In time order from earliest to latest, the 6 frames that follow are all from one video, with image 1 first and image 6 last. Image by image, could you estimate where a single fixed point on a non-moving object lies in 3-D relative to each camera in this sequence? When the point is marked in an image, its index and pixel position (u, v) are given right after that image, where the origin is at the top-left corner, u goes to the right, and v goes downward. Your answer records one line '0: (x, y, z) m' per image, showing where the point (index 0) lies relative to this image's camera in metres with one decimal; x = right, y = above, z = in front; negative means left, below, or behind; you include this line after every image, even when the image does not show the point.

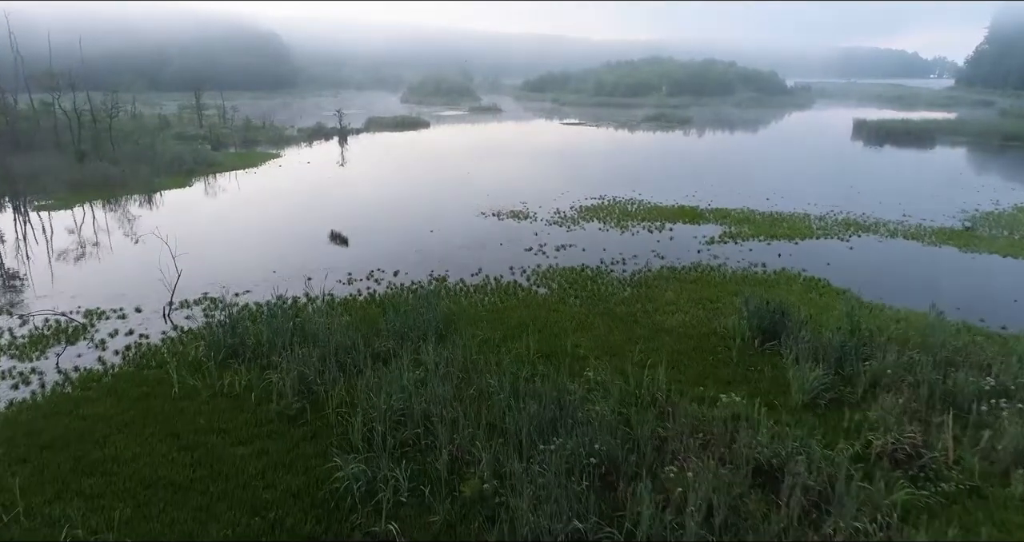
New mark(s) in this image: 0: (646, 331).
0: (+2.5, -1.1, +11.6) m
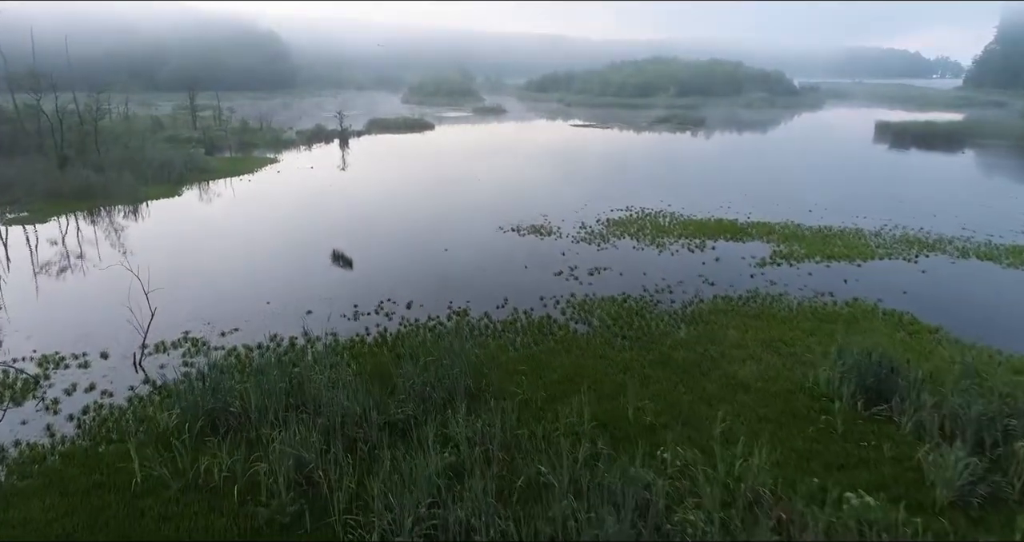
0: (+3.2, -1.8, +9.5) m
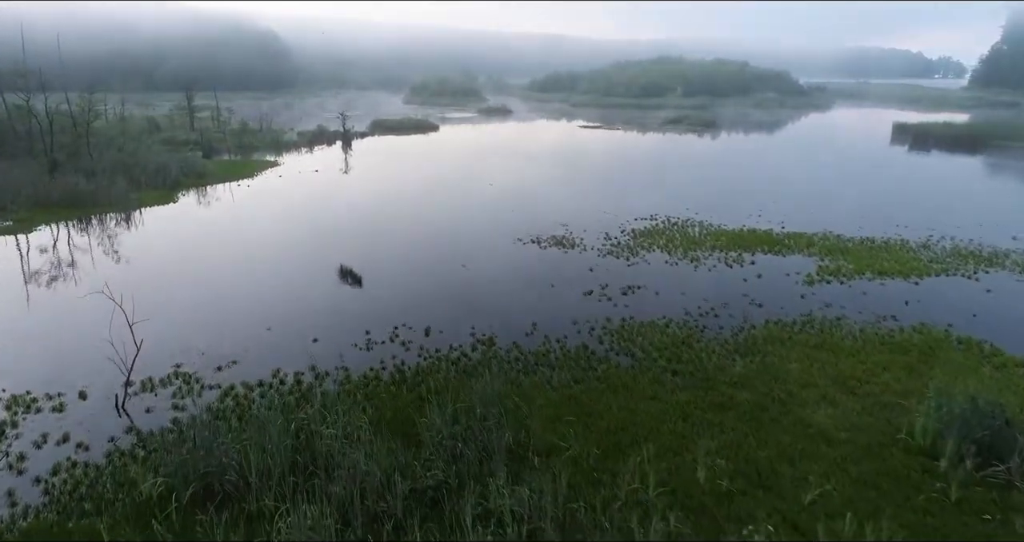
0: (+3.7, -2.2, +8.2) m
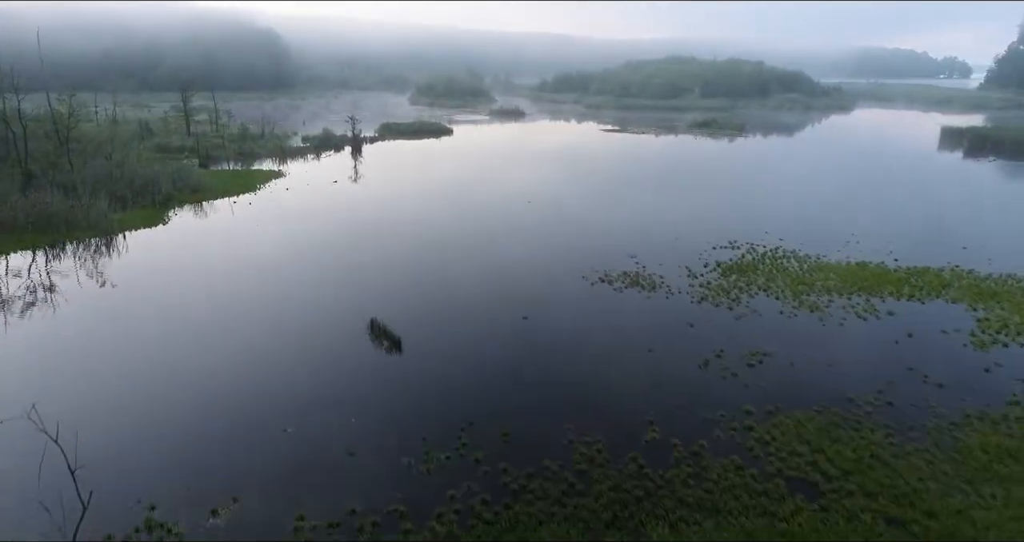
0: (+5.3, -3.3, +4.9) m
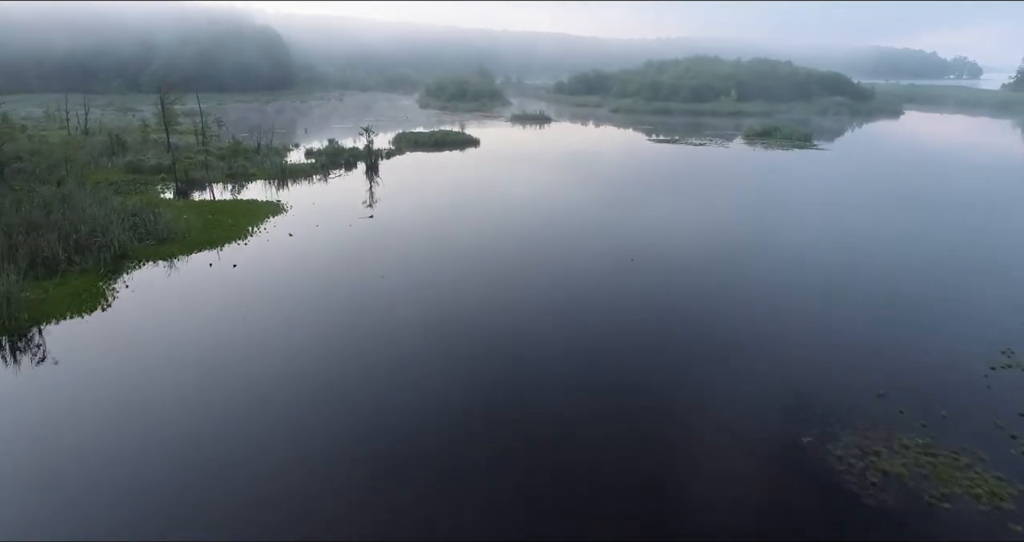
0: (+7.8, -5.6, -1.8) m
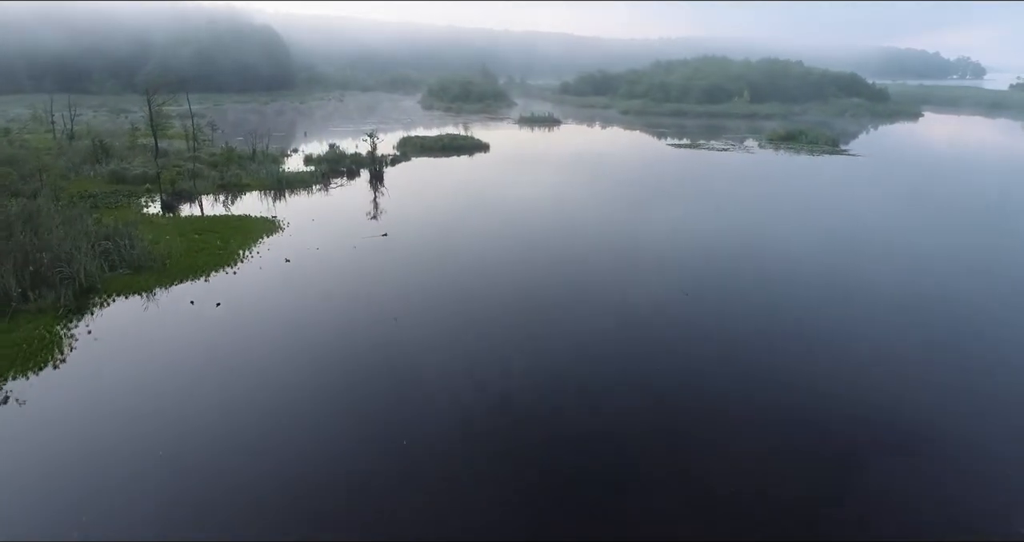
0: (+8.5, -6.4, -4.1) m
